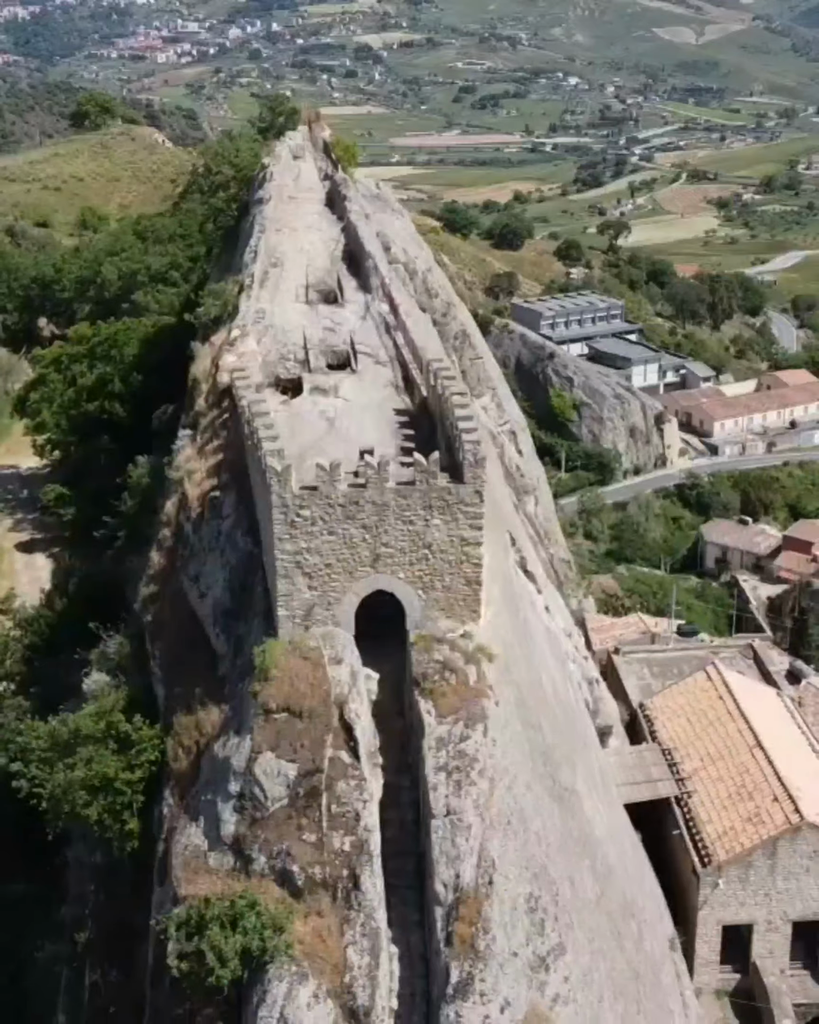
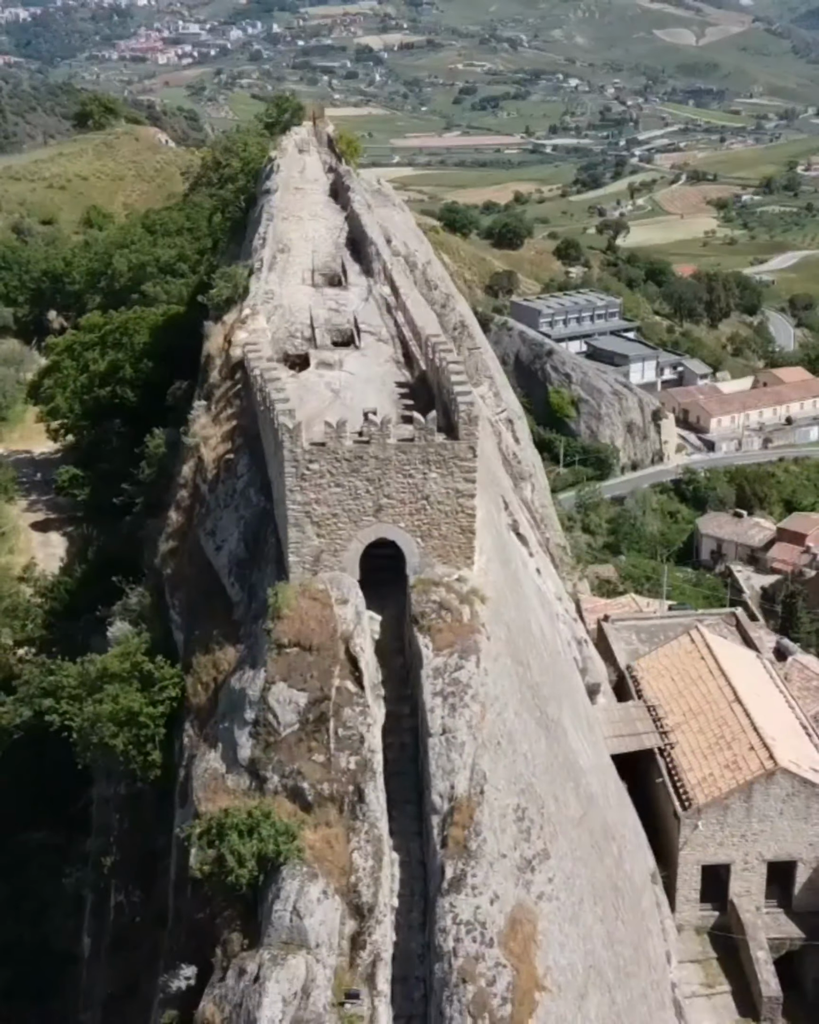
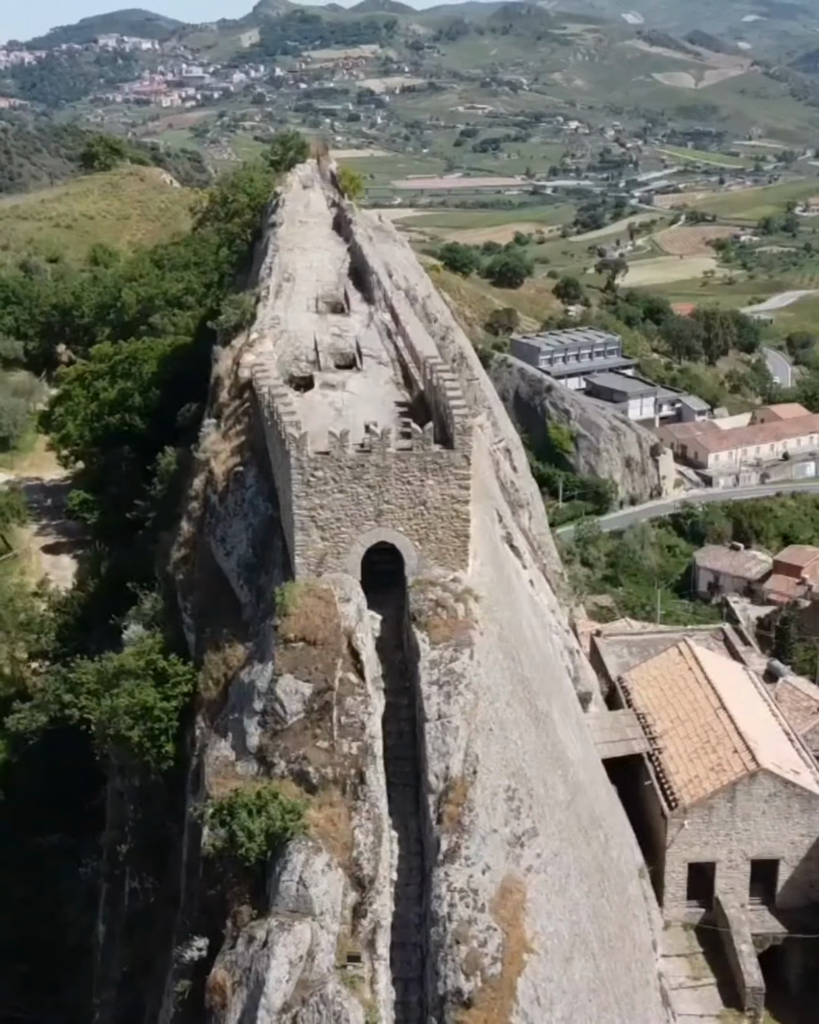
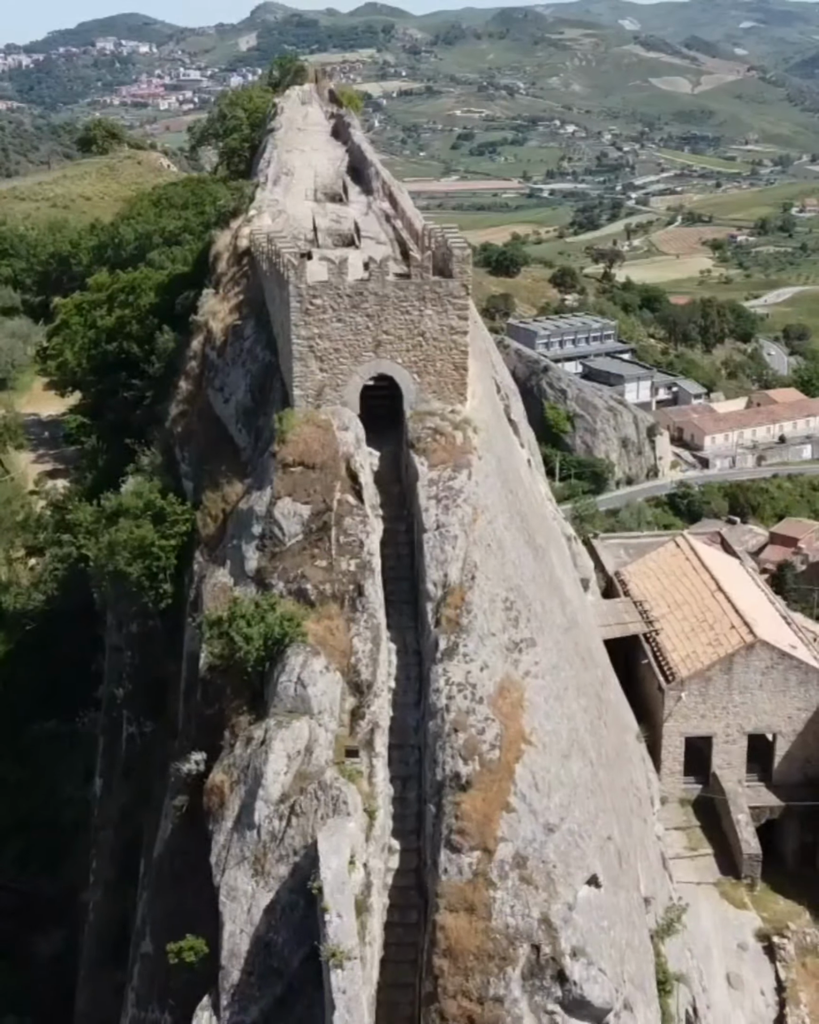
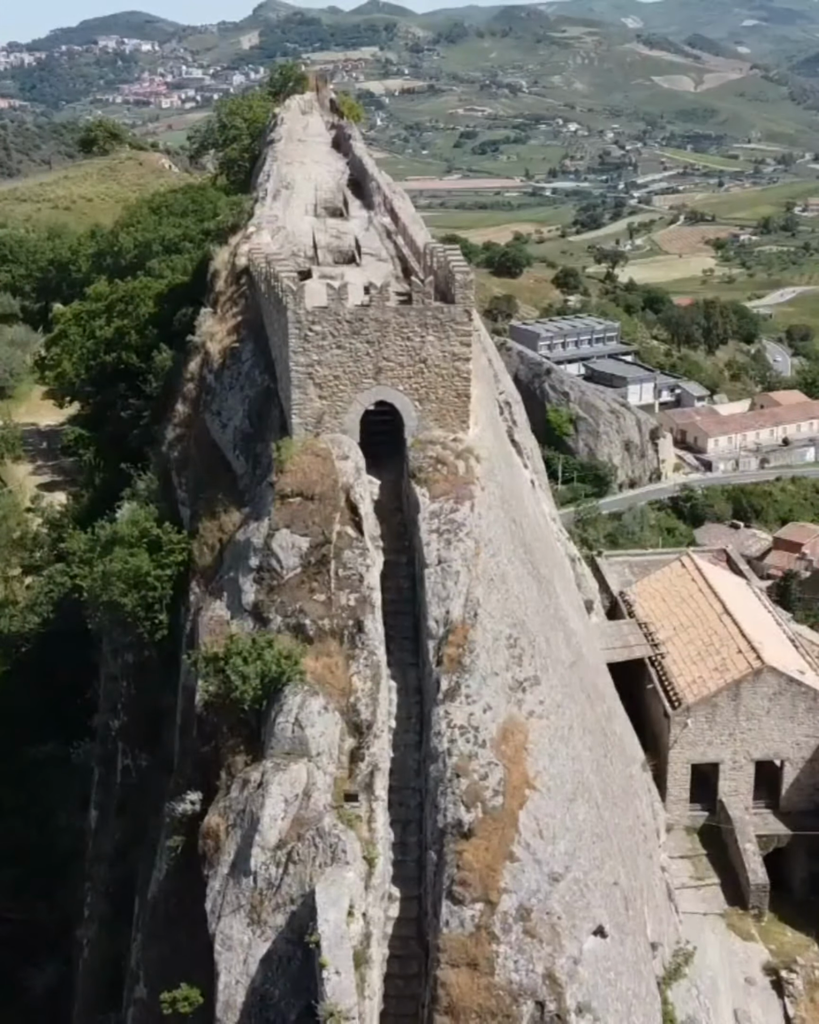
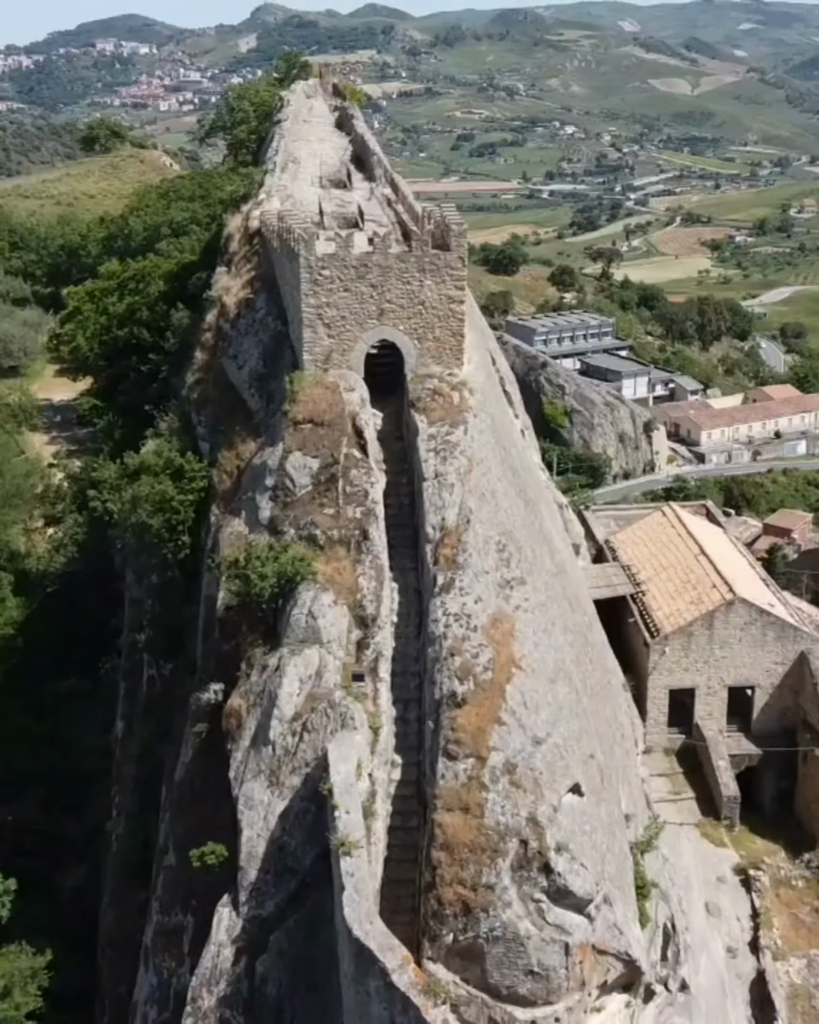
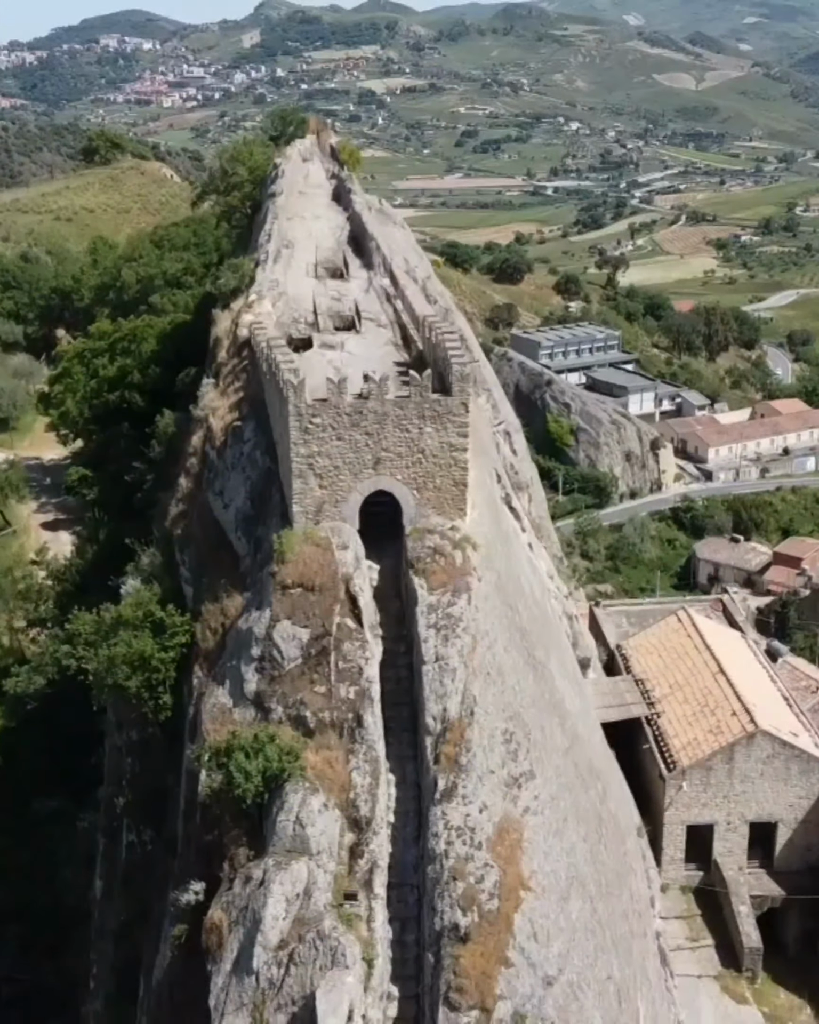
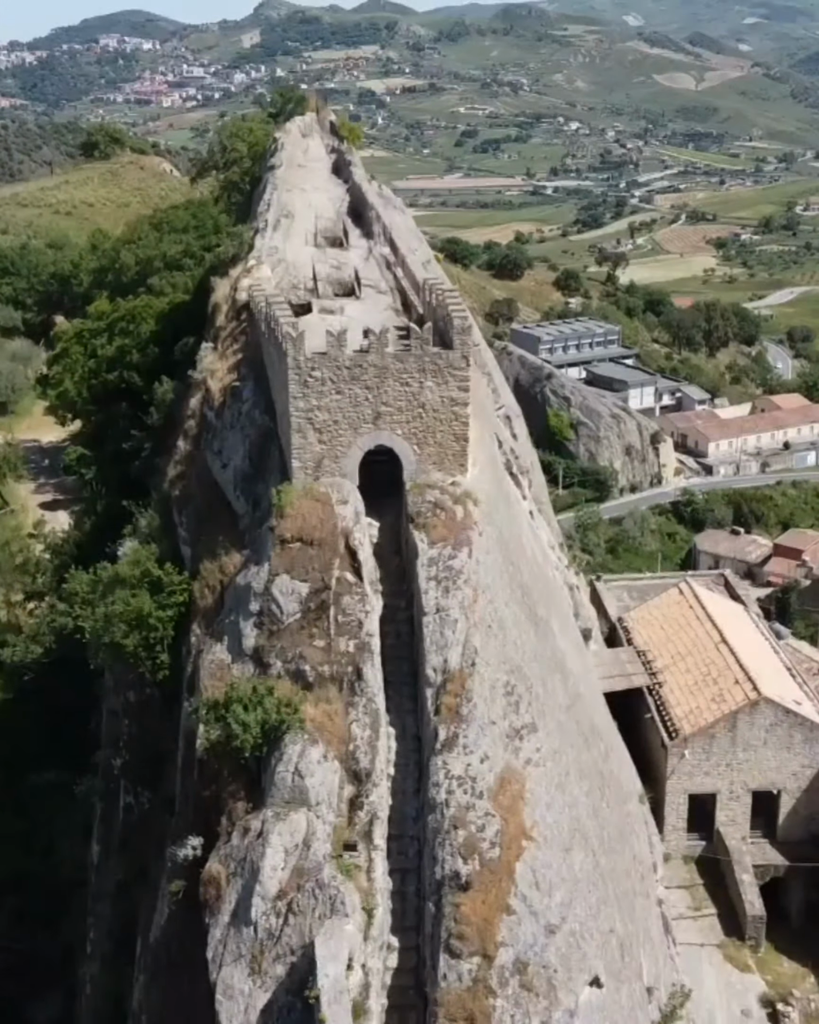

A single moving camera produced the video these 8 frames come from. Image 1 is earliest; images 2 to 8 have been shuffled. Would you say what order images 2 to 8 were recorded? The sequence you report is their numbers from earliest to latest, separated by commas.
2, 3, 7, 8, 5, 4, 6
